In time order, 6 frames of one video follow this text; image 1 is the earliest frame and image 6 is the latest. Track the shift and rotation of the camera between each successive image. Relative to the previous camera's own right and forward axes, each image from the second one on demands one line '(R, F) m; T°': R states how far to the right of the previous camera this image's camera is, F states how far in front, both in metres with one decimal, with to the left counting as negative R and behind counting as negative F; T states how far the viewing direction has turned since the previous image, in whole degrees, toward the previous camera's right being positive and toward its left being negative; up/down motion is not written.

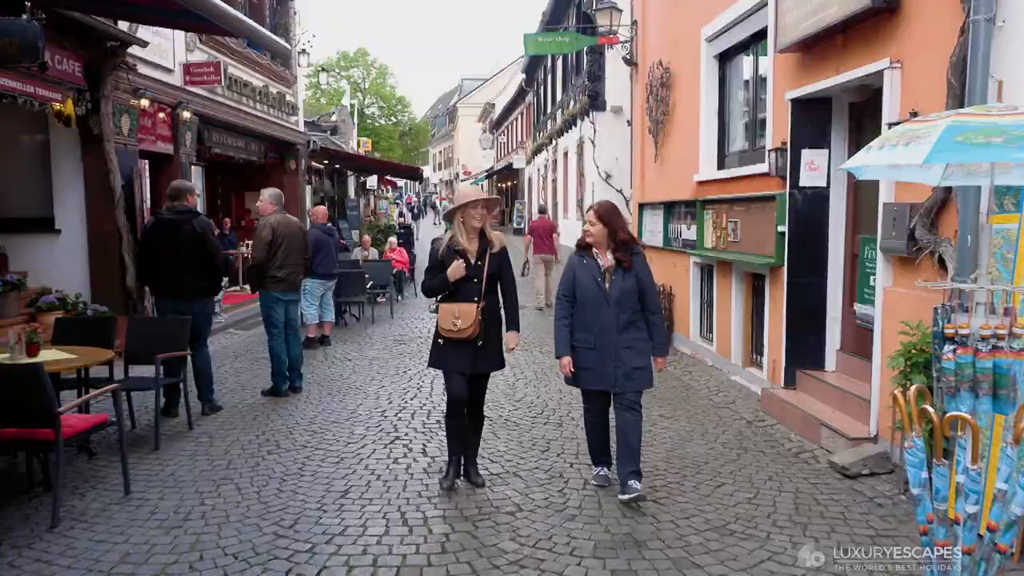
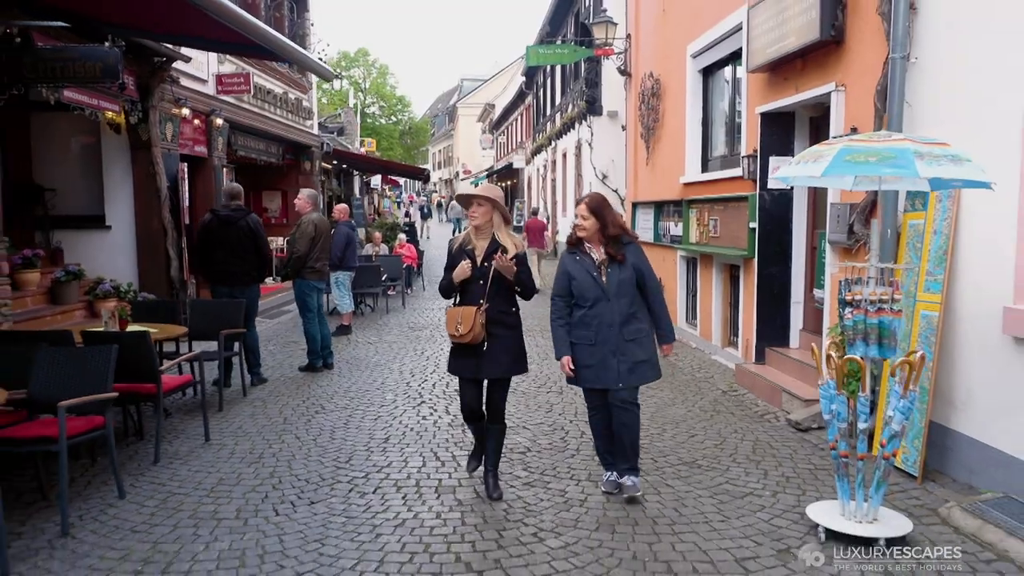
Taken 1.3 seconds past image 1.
(-0.1, -1.0) m; 0°
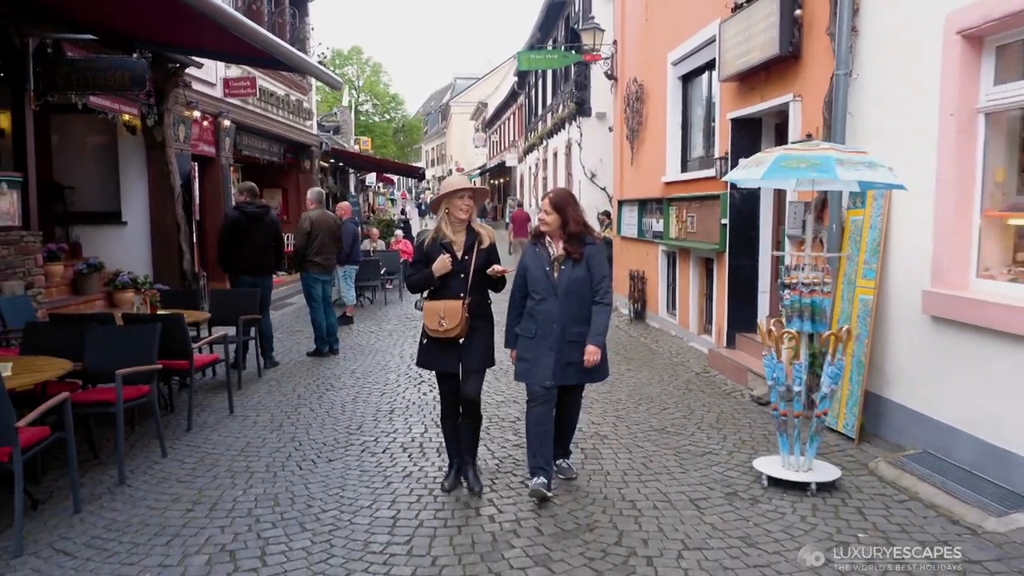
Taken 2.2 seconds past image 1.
(0.0, -0.7) m; 0°
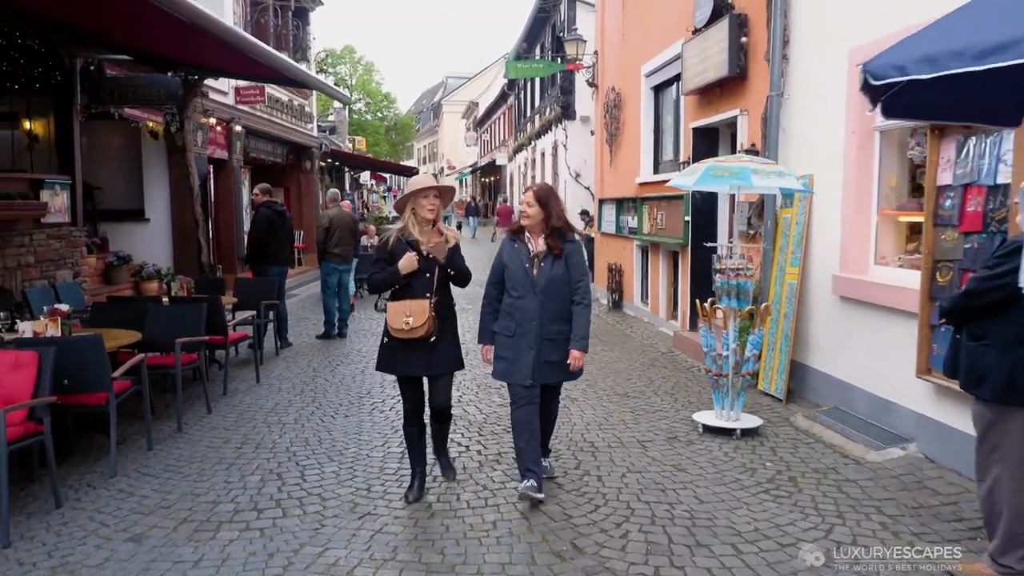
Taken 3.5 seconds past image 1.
(0.0, -1.1) m; 0°
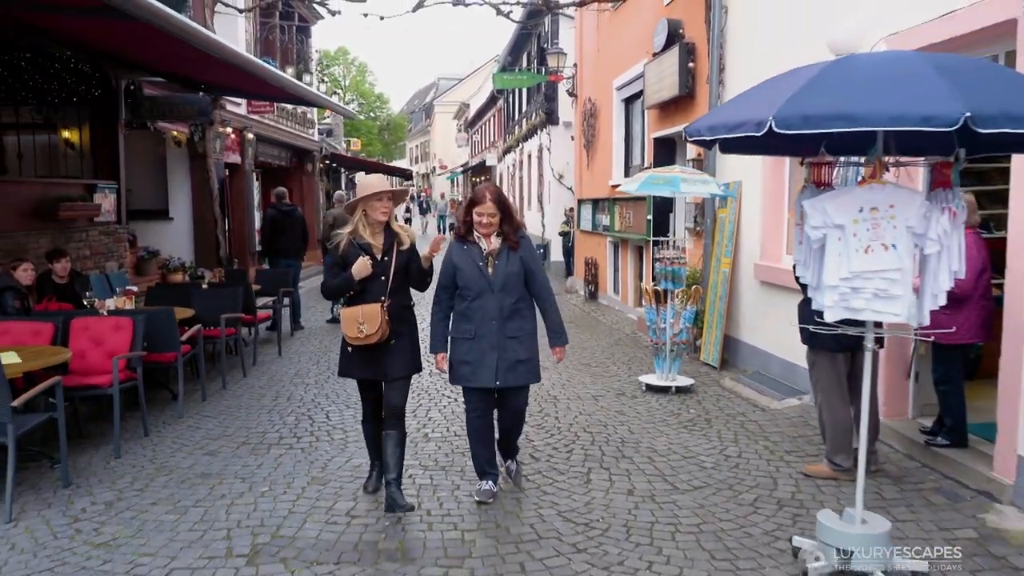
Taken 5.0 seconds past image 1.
(+0.1, -1.4) m; 0°
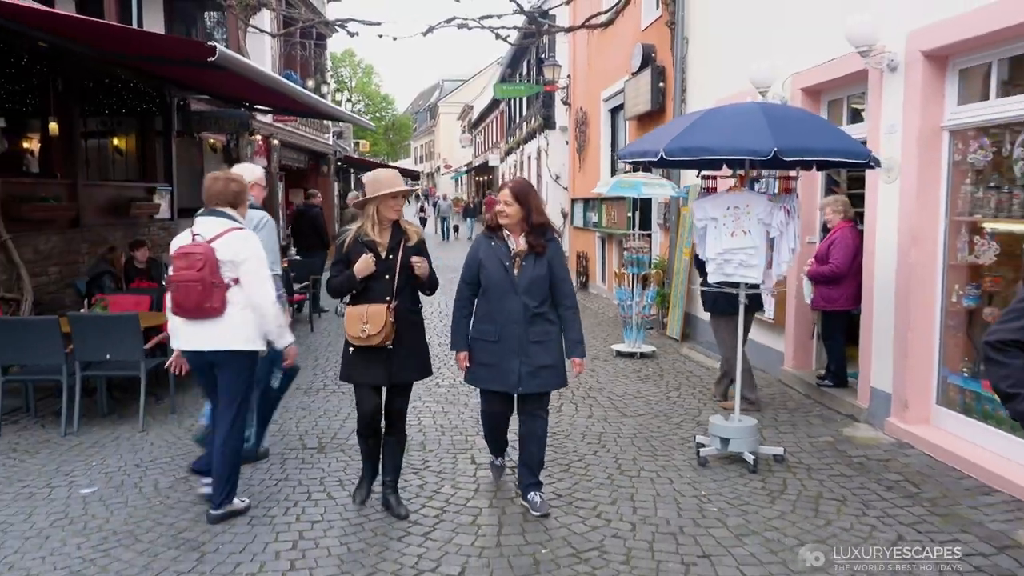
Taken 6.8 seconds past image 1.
(+0.1, -1.6) m; 0°
